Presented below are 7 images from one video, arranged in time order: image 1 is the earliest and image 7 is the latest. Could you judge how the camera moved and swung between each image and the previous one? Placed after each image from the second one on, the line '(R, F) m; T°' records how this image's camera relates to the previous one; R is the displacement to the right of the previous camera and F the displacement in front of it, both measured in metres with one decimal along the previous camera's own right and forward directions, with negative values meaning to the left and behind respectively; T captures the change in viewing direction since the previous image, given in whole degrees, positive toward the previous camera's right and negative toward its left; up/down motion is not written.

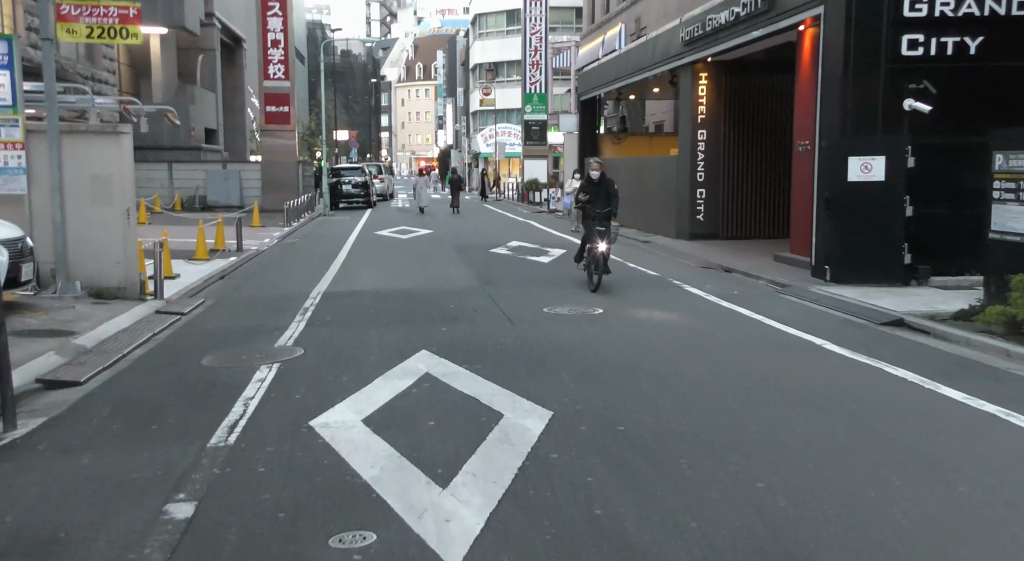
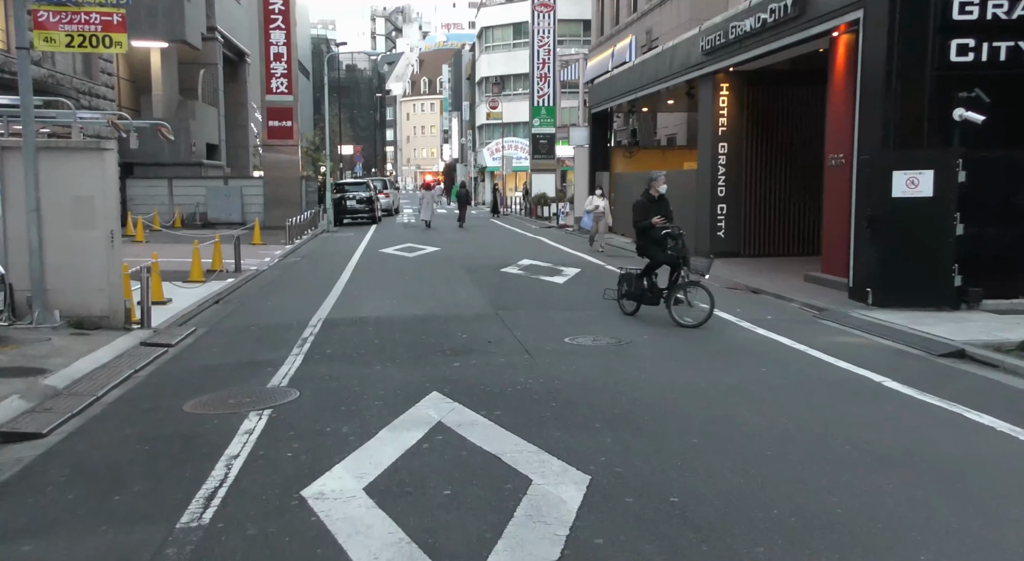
(-0.1, +1.0) m; 0°
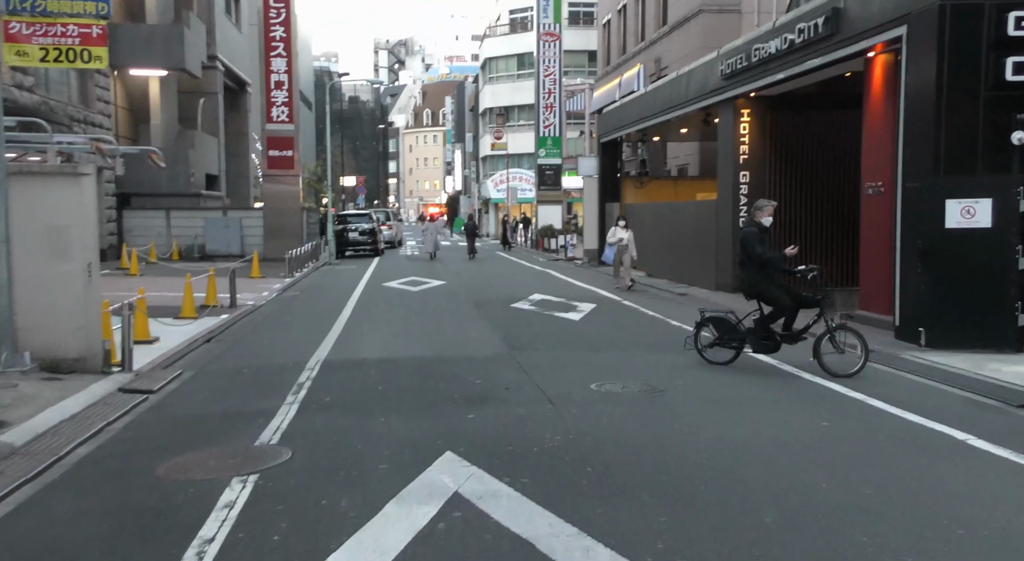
(-0.2, +1.1) m; 0°
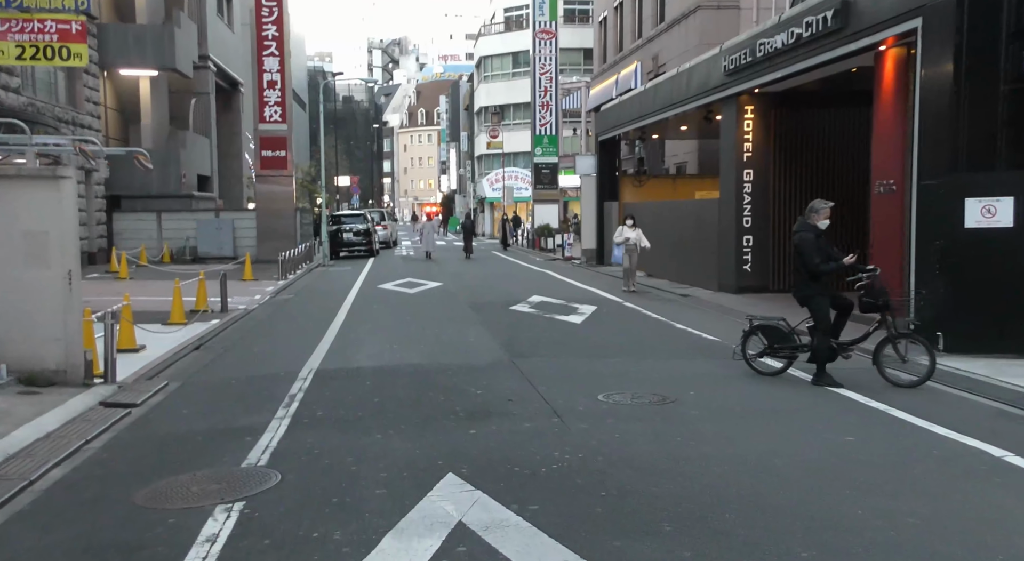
(-0.1, +0.5) m; 0°
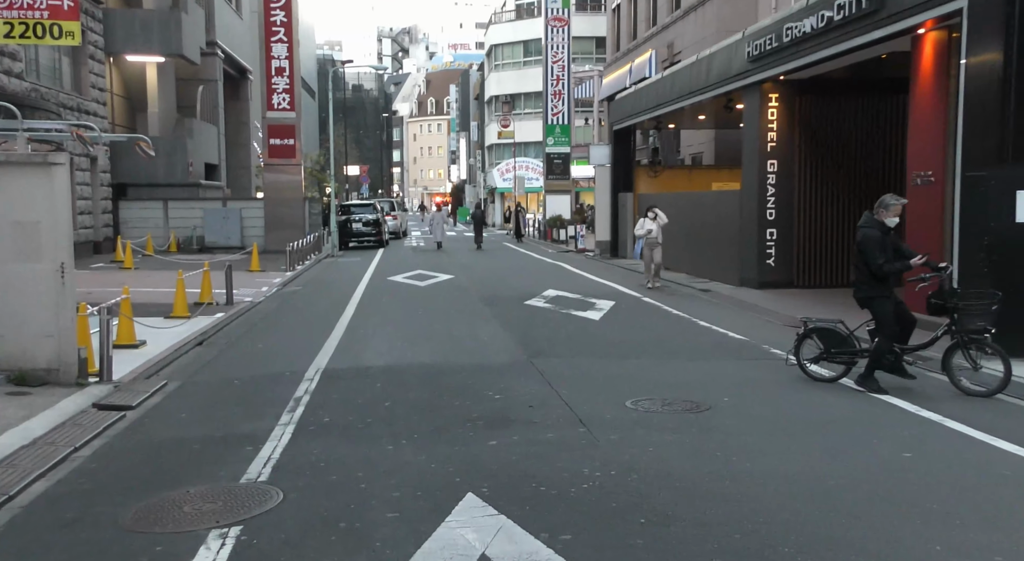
(-0.1, +0.6) m; -1°
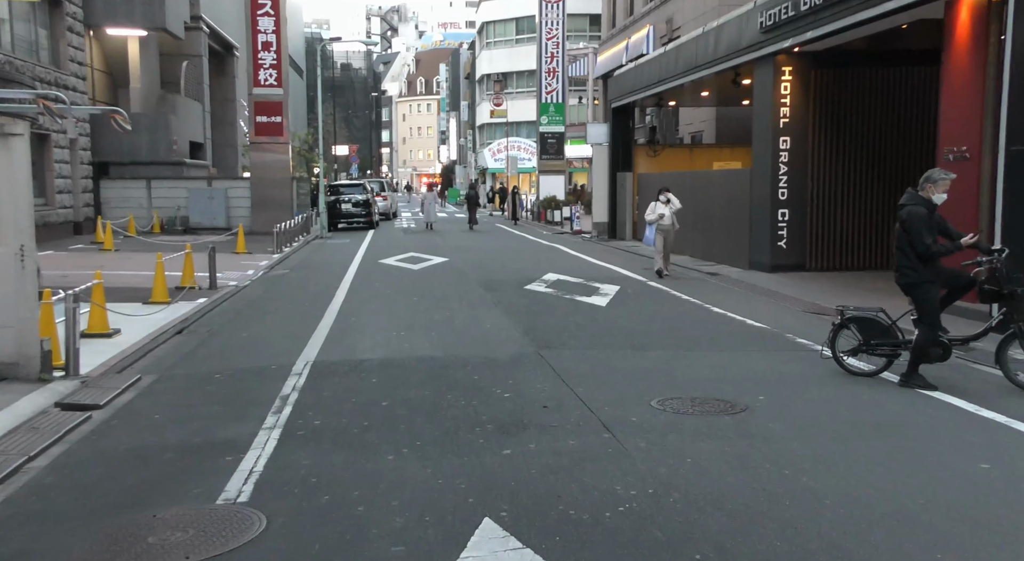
(-0.2, +0.9) m; +1°
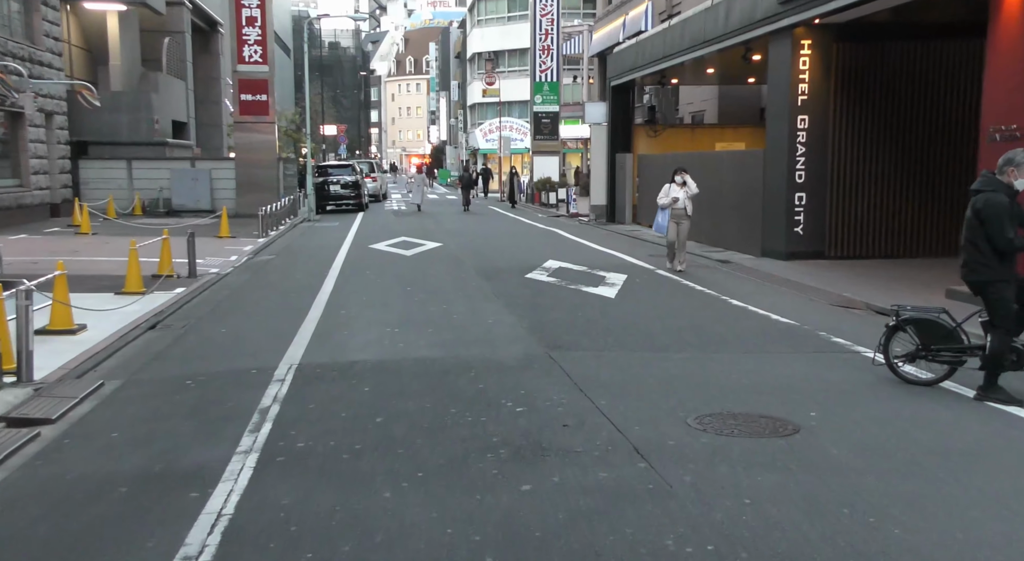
(-0.2, +1.0) m; +1°
